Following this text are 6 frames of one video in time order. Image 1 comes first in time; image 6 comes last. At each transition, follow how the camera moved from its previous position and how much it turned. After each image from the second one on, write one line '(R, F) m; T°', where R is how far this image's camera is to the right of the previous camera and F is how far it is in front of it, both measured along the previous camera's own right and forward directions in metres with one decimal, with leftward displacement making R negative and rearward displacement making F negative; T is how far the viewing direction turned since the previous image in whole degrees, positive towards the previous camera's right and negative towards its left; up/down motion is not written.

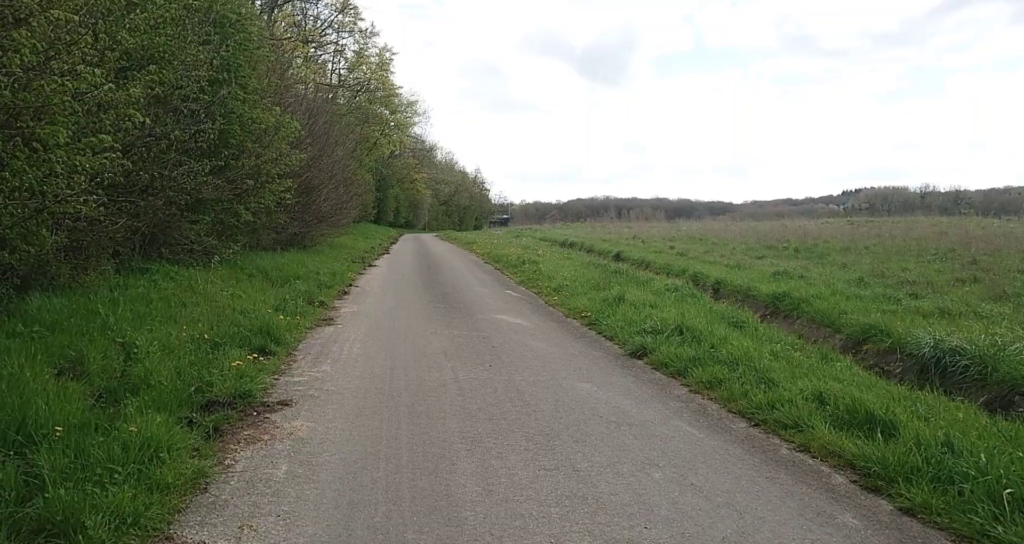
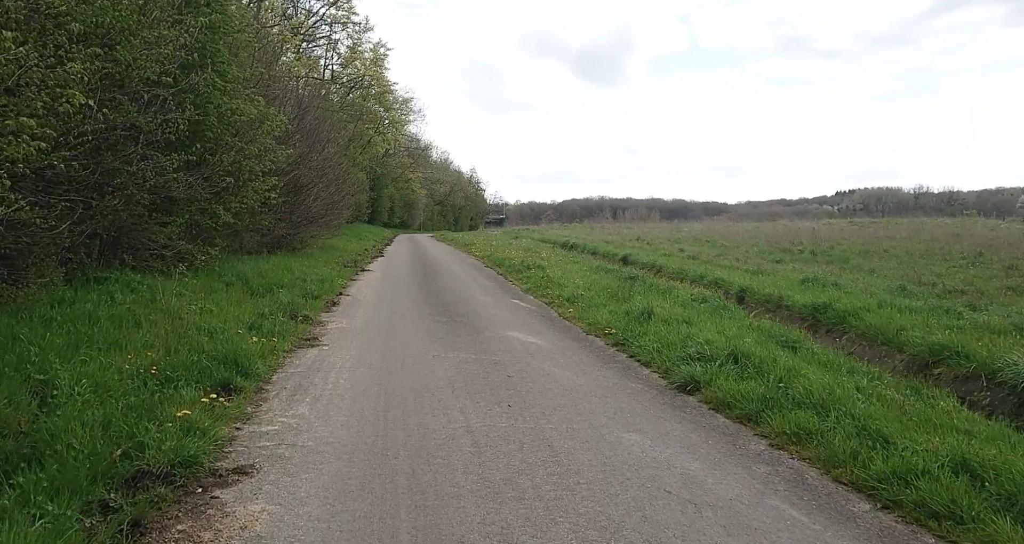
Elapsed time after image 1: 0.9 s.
(-0.2, +1.4) m; 0°
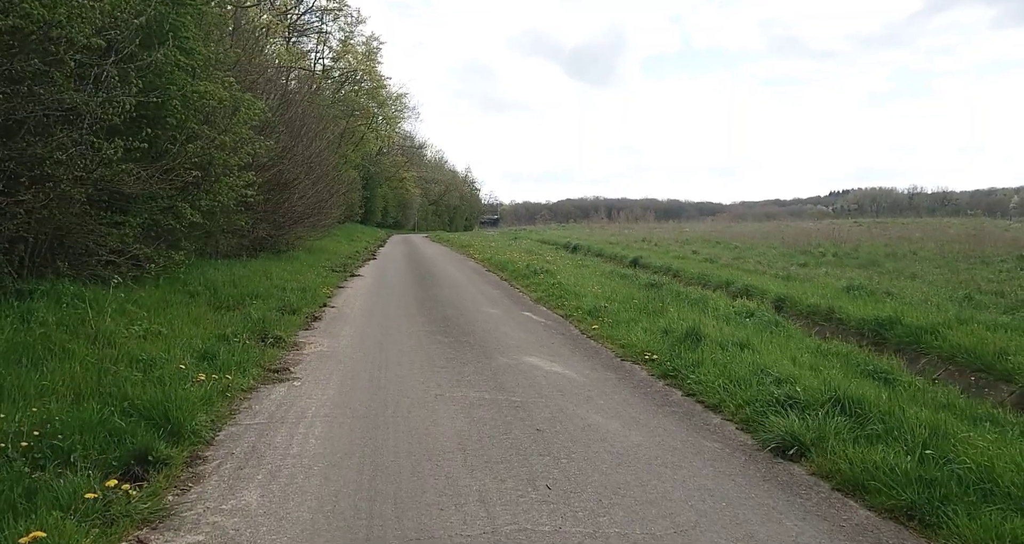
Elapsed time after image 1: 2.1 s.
(-0.3, +1.8) m; 0°
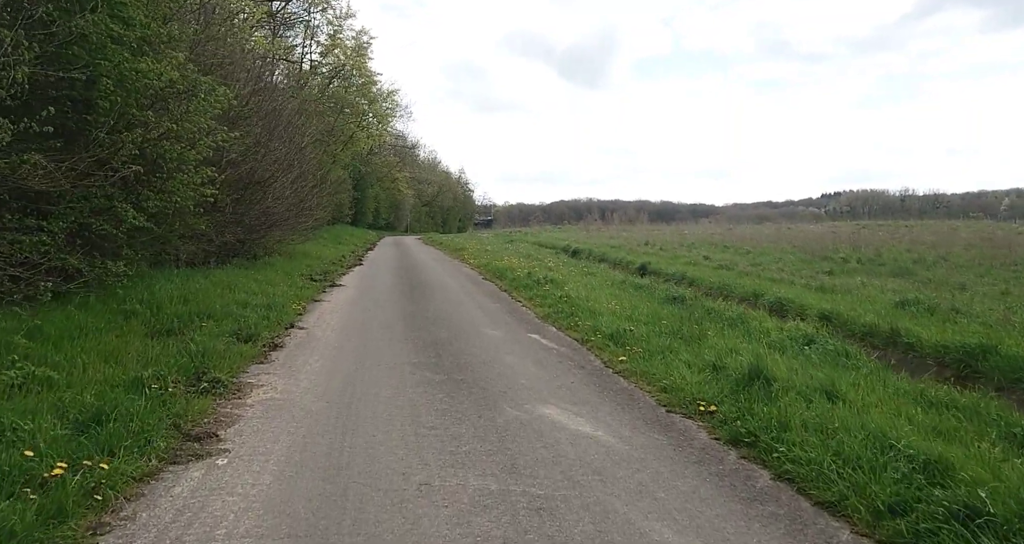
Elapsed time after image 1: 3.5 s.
(-0.1, +2.0) m; +1°
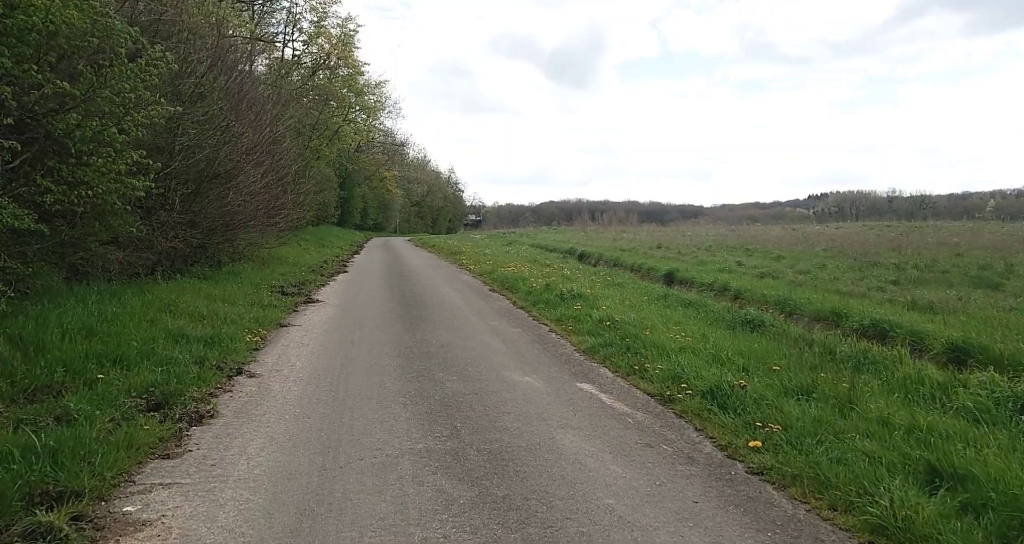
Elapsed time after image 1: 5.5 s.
(-0.5, +3.1) m; +1°
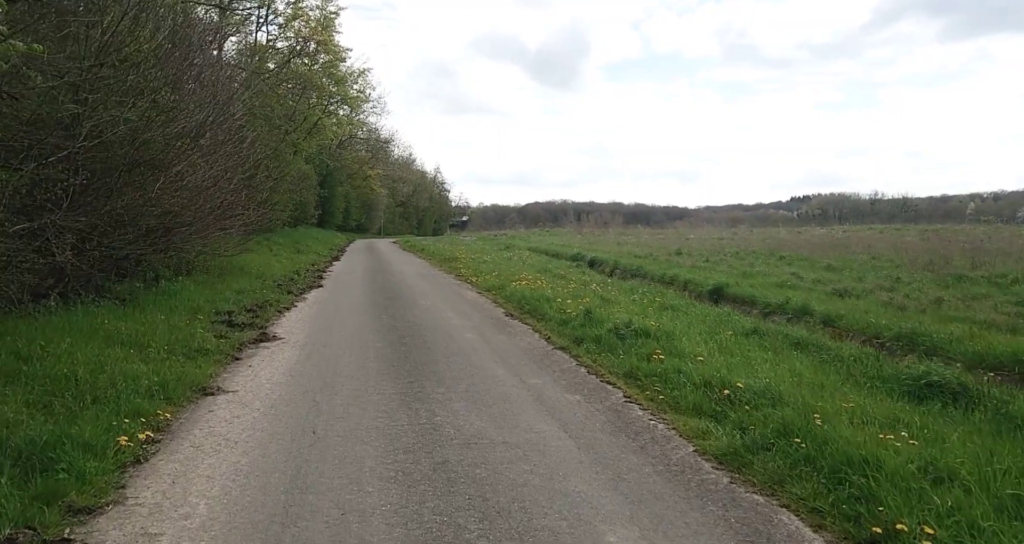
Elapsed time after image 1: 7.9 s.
(-0.7, +3.9) m; +1°
